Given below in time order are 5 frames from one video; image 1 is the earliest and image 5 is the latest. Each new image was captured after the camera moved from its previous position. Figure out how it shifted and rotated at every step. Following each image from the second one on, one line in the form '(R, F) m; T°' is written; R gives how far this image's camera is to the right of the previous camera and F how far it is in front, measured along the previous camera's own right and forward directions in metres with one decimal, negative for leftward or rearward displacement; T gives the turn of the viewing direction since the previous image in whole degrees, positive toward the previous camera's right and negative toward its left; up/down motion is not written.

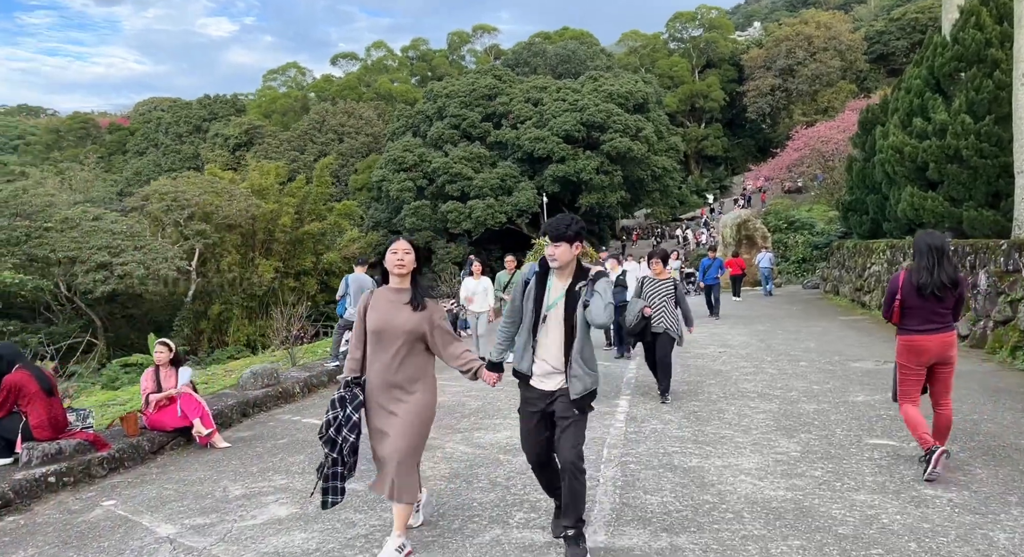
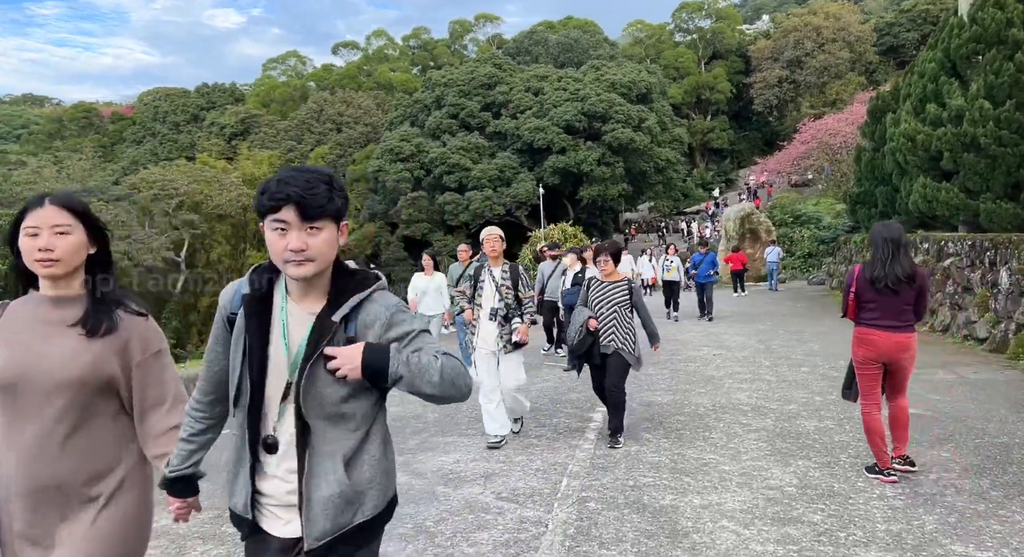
(+0.4, +0.7) m; 0°
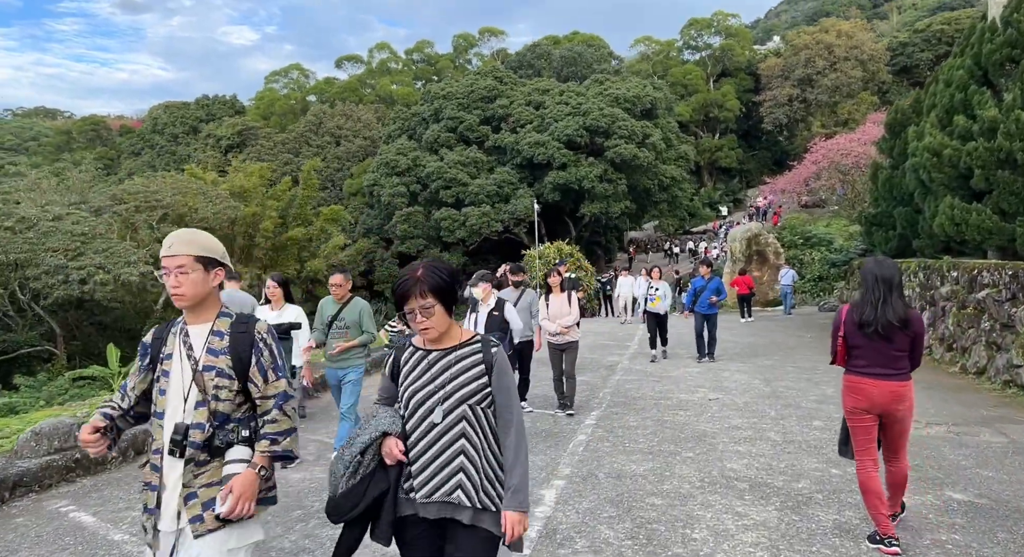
(+0.5, +1.2) m; -1°
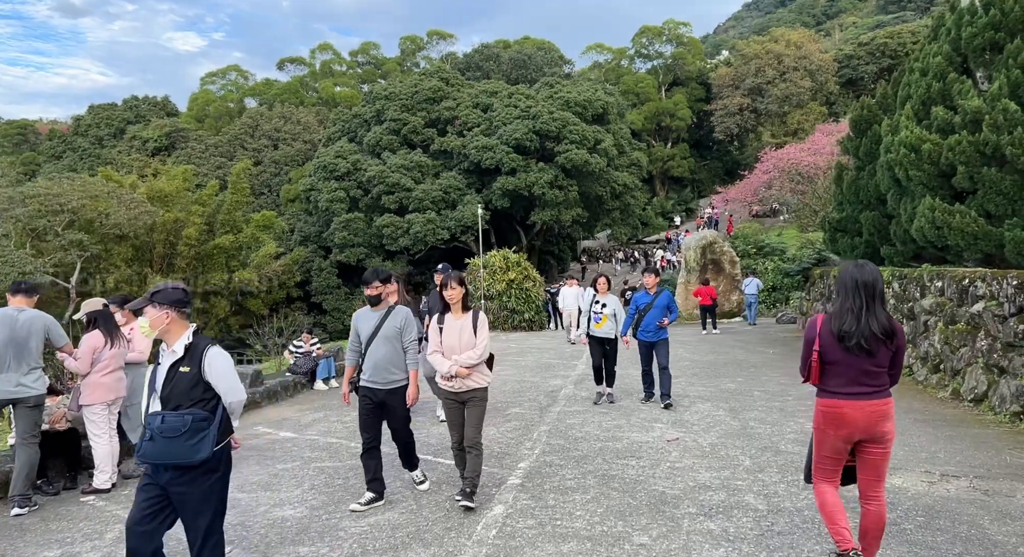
(+0.4, +1.5) m; +4°
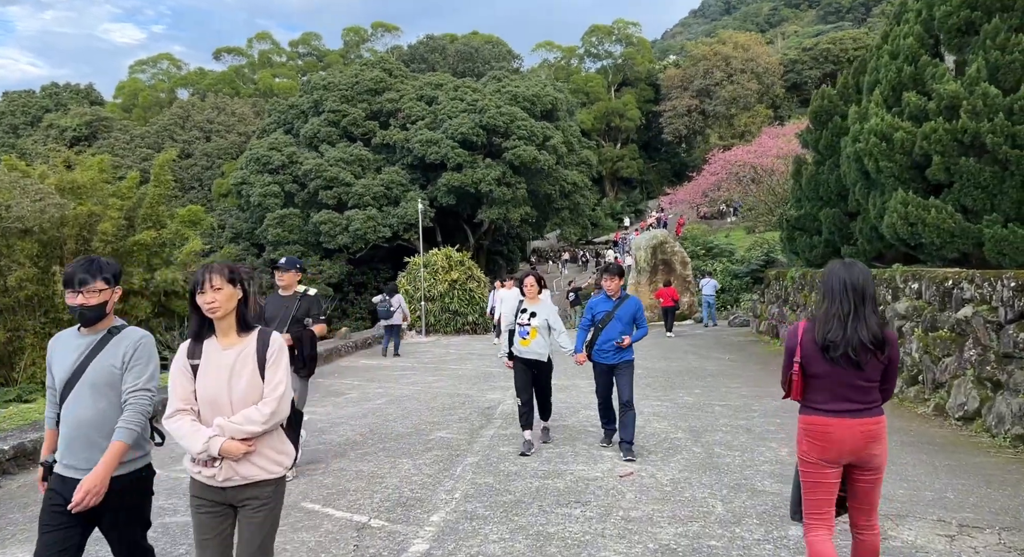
(+0.2, +1.1) m; +4°
